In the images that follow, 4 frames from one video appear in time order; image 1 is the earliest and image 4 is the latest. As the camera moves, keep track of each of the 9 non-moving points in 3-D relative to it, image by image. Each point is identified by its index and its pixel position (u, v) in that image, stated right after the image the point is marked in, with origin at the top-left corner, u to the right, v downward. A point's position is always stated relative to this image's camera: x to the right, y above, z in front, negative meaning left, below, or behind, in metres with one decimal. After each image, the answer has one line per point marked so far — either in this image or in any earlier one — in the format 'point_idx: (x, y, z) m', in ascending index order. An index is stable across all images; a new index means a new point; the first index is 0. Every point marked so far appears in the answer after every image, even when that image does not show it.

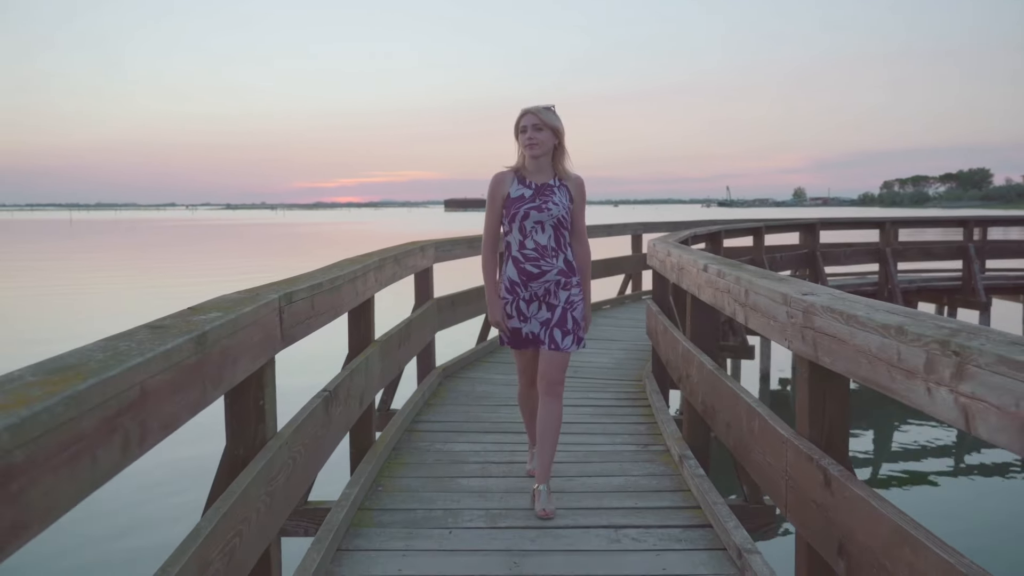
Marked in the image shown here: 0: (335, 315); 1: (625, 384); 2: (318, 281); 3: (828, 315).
0: (-0.7, -0.1, +2.7) m
1: (+0.8, -0.7, +4.9) m
2: (-0.6, 0.0, +2.4) m
3: (+0.8, -0.1, +1.7) m
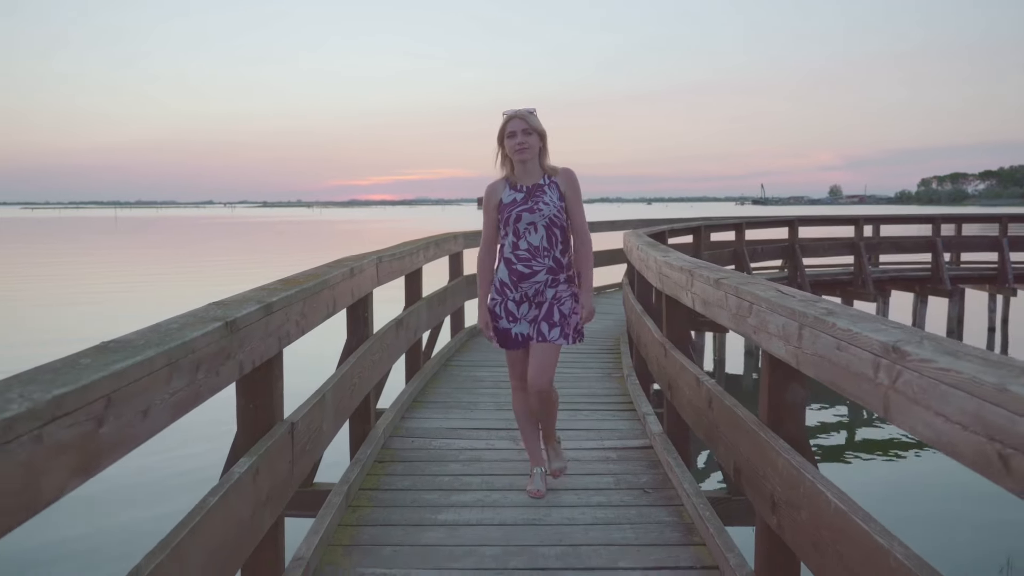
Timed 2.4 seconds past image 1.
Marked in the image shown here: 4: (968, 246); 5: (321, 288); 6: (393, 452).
0: (-0.7, +0.1, +4.3) m
1: (+0.9, -0.5, +6.5) m
2: (-0.7, +0.2, +4.0) m
3: (+0.7, +0.1, +3.3) m
4: (+7.3, +0.7, +11.5) m
5: (-0.7, 0.0, +2.6) m
6: (-0.6, -0.8, +3.6) m
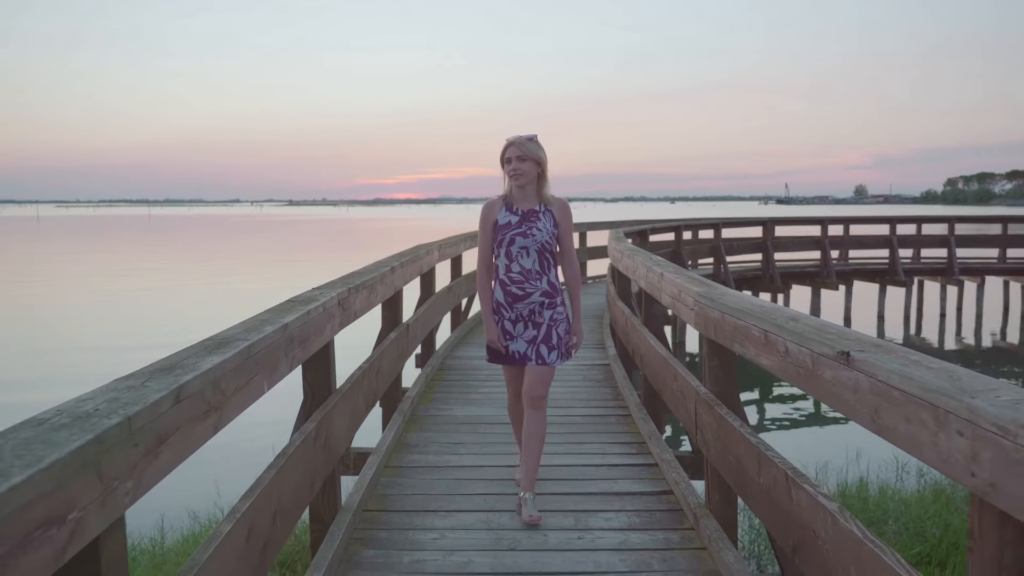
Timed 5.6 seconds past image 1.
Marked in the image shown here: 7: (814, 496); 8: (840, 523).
0: (-0.6, +0.3, +6.5) m
1: (+1.0, -0.3, +8.6) m
2: (-0.6, +0.4, +6.2) m
3: (+0.8, +0.3, +5.5) m
4: (+7.7, +0.8, +13.4) m
5: (-0.7, +0.2, +4.8) m
6: (-0.5, -0.6, +5.8) m
7: (+0.8, -0.5, +1.8) m
8: (+0.8, -0.6, +1.7) m
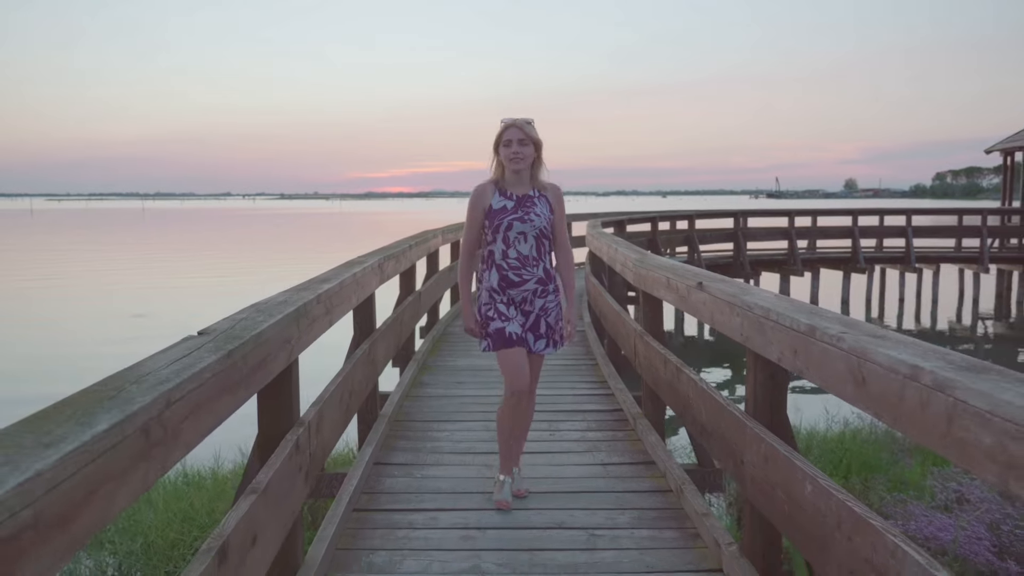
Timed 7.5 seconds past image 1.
0: (-0.7, +0.5, +7.6) m
1: (+0.9, -0.1, +9.8) m
2: (-0.7, +0.6, +7.3) m
3: (+0.7, +0.5, +6.6) m
4: (+7.5, +1.1, +14.6) m
5: (-0.7, +0.4, +5.9) m
6: (-0.6, -0.4, +6.9) m
7: (+0.7, -0.4, +2.9) m
8: (+0.7, -0.4, +2.8) m
